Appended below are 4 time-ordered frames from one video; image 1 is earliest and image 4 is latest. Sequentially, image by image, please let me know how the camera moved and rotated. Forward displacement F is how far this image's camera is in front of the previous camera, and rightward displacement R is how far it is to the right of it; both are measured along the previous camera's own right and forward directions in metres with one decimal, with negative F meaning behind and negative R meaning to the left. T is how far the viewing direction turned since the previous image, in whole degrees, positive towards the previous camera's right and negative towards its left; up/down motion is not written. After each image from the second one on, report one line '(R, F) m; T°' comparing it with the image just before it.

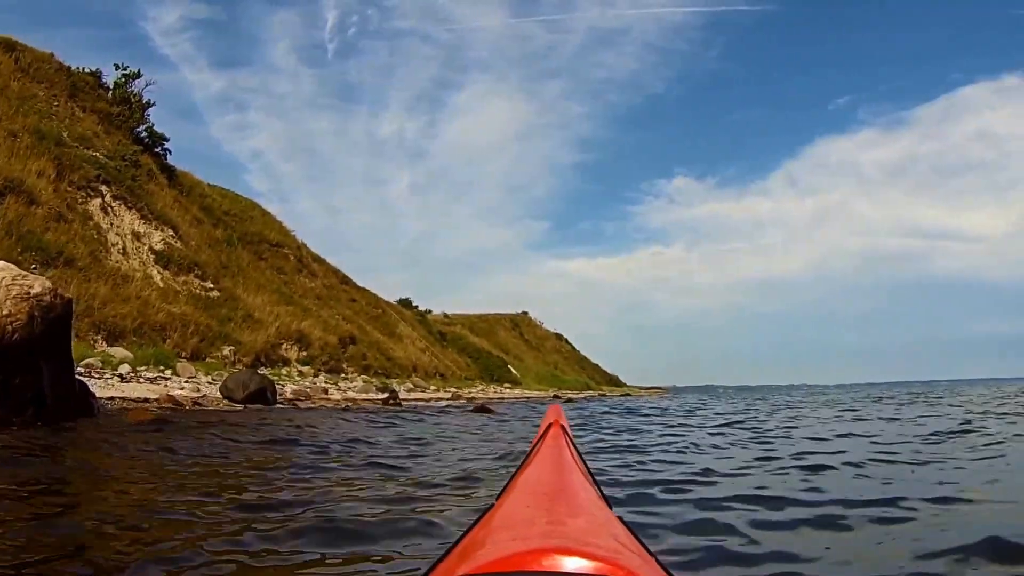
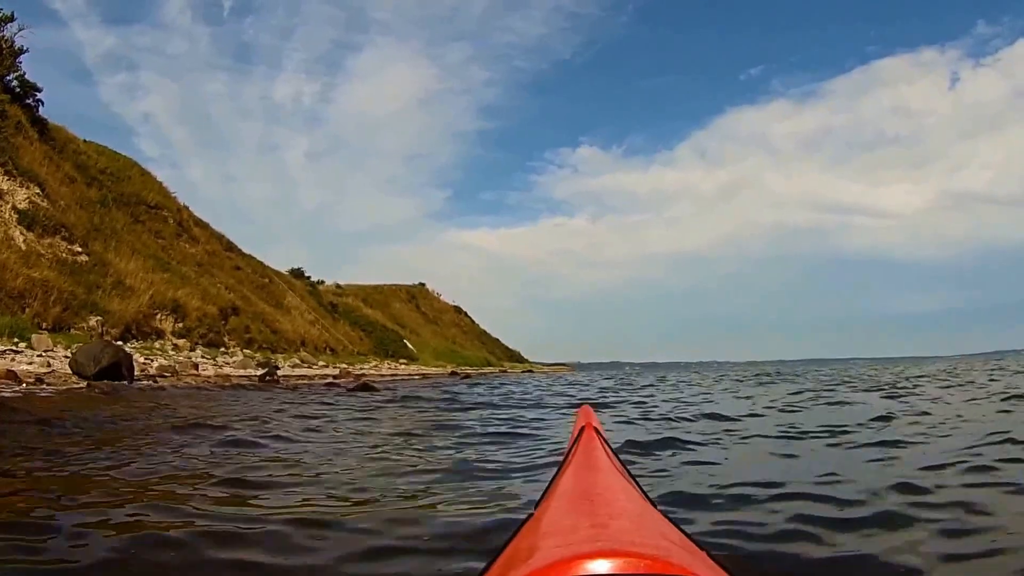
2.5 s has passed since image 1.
(+0.7, +0.4) m; +6°
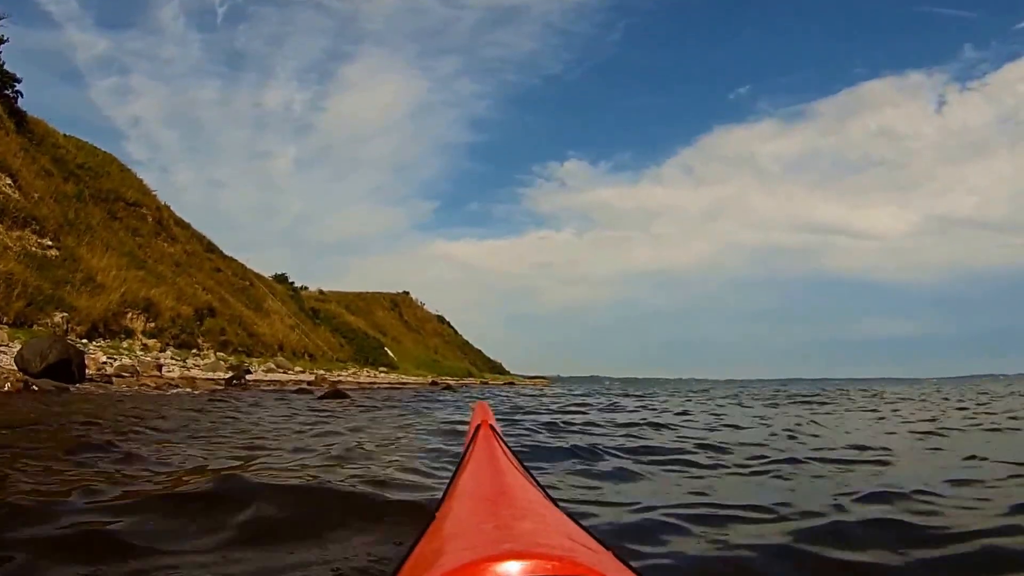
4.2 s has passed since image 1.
(+0.1, +0.5) m; +1°
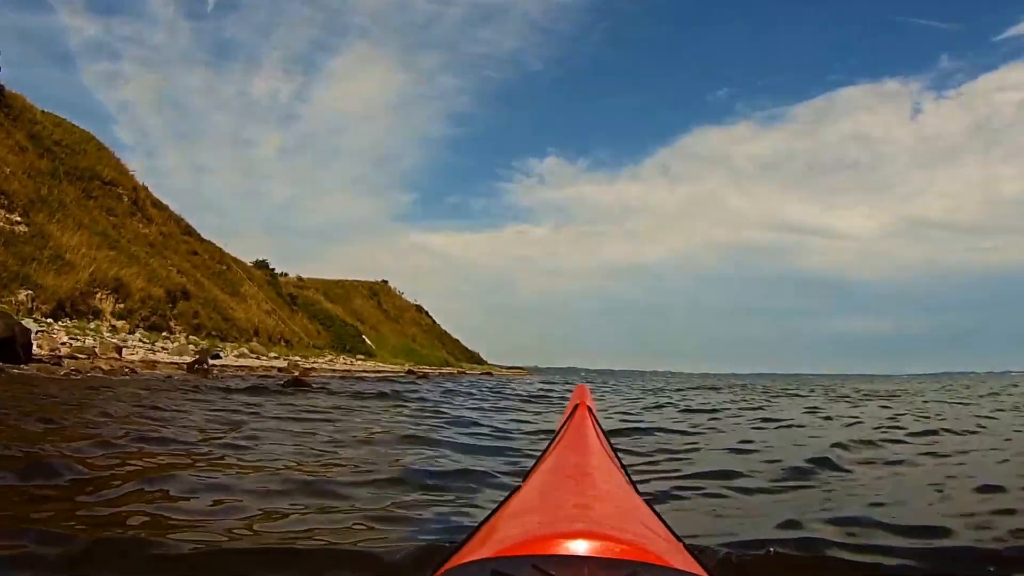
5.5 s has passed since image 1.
(+0.2, +0.3) m; +1°
